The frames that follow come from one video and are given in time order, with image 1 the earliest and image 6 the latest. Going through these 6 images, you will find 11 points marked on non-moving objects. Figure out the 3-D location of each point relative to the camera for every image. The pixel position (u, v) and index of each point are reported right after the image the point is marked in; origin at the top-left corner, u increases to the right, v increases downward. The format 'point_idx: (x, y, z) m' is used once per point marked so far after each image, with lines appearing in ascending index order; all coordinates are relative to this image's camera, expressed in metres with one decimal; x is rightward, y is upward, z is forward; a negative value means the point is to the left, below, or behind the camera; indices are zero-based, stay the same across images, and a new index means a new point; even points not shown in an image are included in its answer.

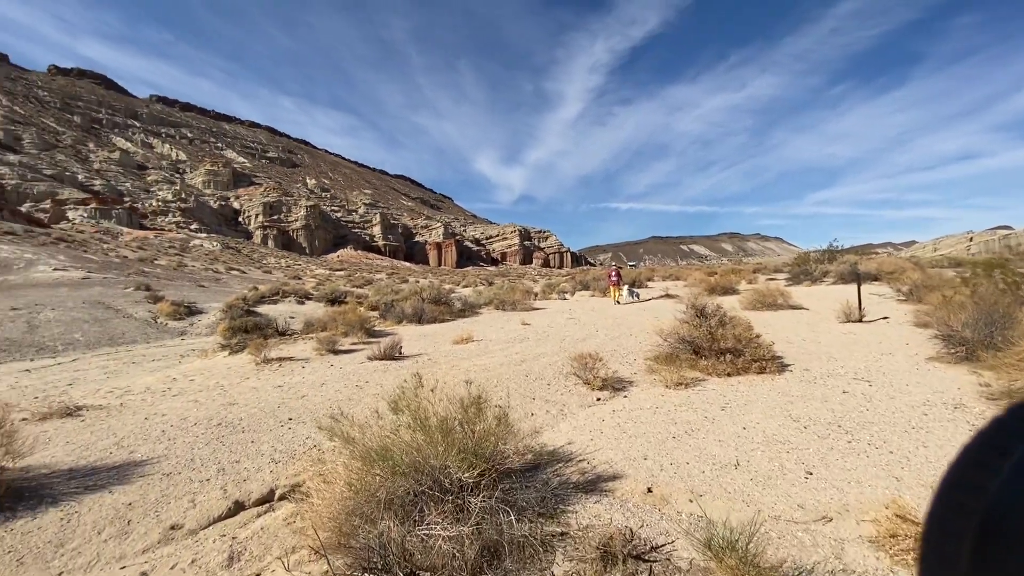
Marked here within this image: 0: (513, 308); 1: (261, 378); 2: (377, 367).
0: (0.0, -0.7, +17.6) m
1: (-4.2, -1.5, +8.0) m
2: (-2.2, -1.3, +8.0) m
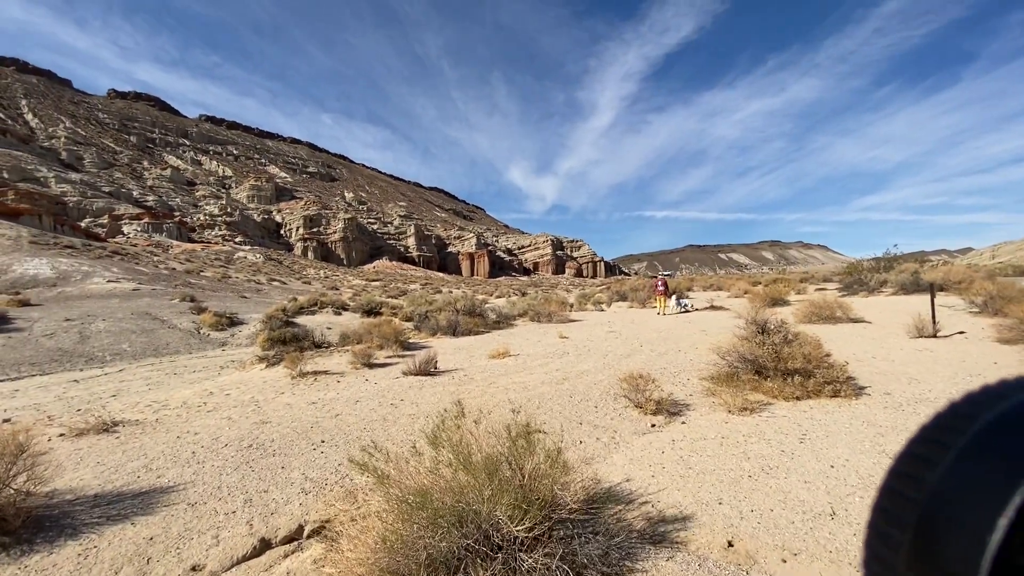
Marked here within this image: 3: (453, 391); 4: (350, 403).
0: (+1.3, -1.1, +17.1) m
1: (-3.5, -1.7, +7.8) m
2: (-1.6, -1.5, +7.7) m
3: (-0.8, -1.5, +6.9) m
4: (-2.3, -1.6, +6.8) m
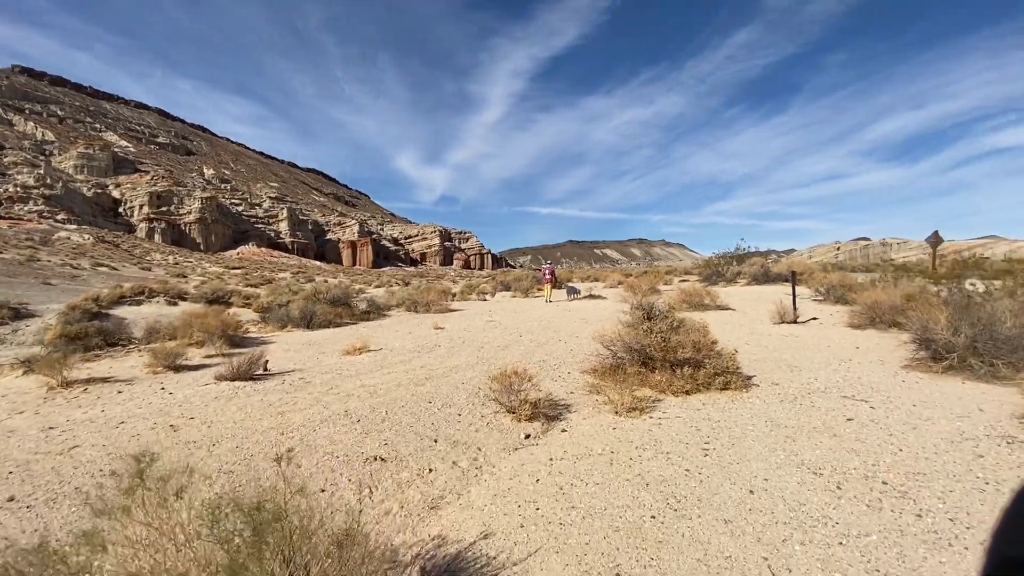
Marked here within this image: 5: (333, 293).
0: (-2.8, -0.7, +15.6) m
1: (-5.4, -1.4, +5.5) m
2: (-3.5, -1.3, +5.8) m
3: (-2.6, -1.2, +5.2) m
4: (-4.0, -1.3, +4.7) m
5: (-6.6, -0.2, +17.8) m
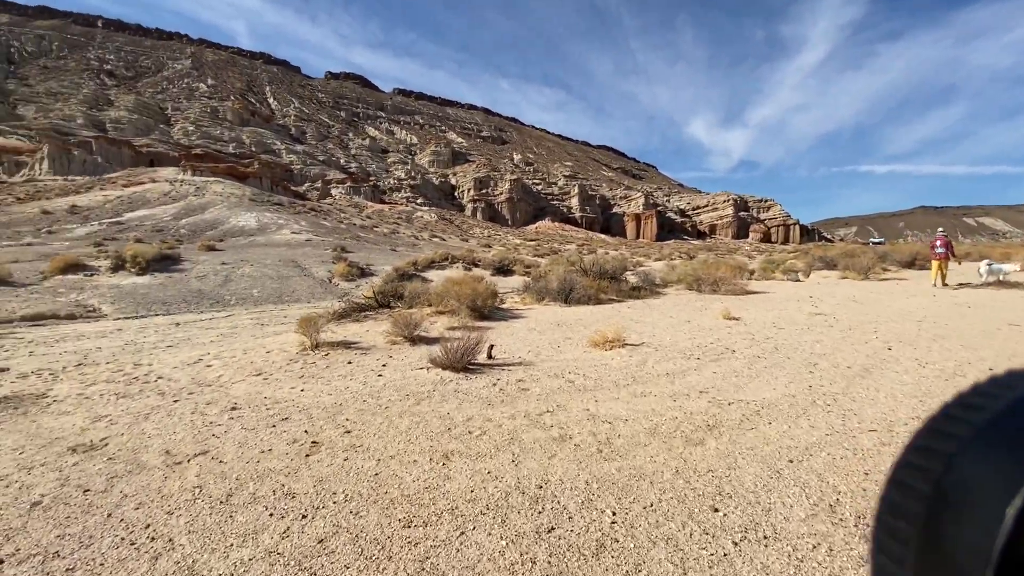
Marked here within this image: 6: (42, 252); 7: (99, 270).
0: (+5.0, 0.0, +12.2) m
1: (-2.6, -1.0, +5.1) m
2: (-0.8, -0.9, +4.3) m
3: (-0.4, -0.9, +3.4) m
4: (-1.8, -1.0, +3.7) m
5: (+3.0, +0.8, +16.0) m
6: (-18.9, +1.4, +19.6) m
7: (-15.0, +0.6, +17.7) m
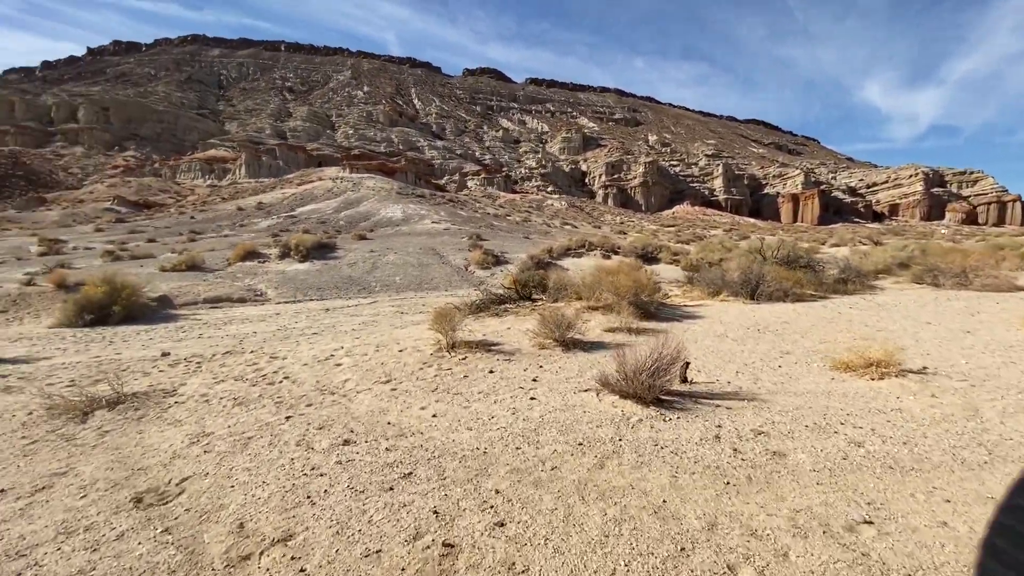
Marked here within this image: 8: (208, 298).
0: (+8.2, +0.1, +8.9) m
1: (-1.0, -0.9, +4.1) m
2: (+0.5, -0.9, +2.9) m
3: (+0.7, -0.9, +1.8) m
4: (-0.6, -1.0, +2.5) m
5: (+7.3, +1.0, +13.1) m
6: (-12.9, +2.1, +22.2) m
7: (-9.7, +1.2, +19.4) m
8: (-8.4, -0.3, +13.4) m
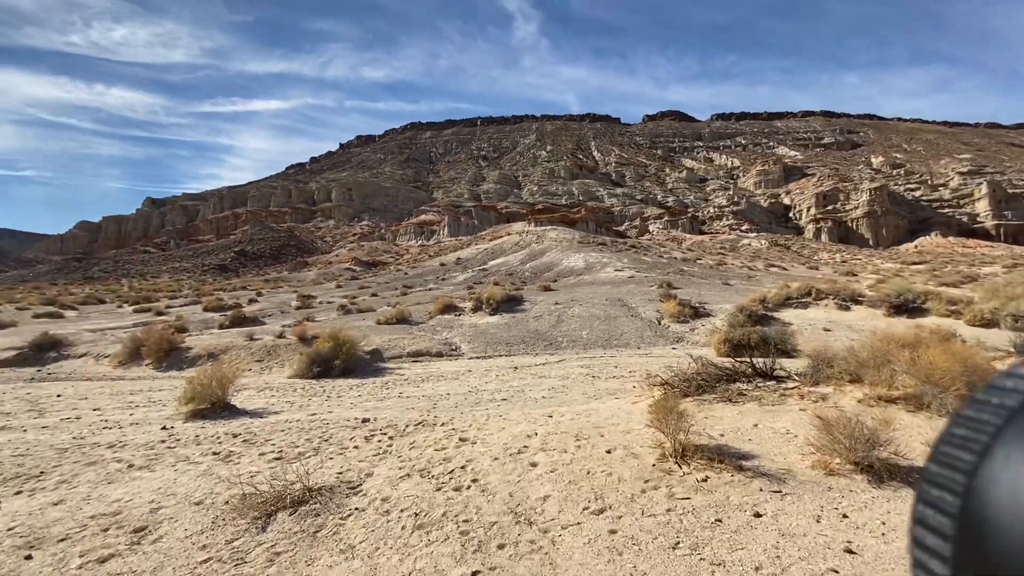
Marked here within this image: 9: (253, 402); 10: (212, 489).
0: (+10.9, -0.7, +4.1) m
1: (+0.6, -1.5, +2.8) m
2: (+1.6, -1.3, +1.2) m
3: (+1.3, -1.3, +0.1) m
4: (+0.4, -1.4, +1.3) m
5: (+11.6, -0.2, +8.4) m
6: (-4.0, -0.4, +24.3) m
7: (-2.0, -1.0, +20.4) m
8: (-3.0, -1.9, +14.2) m
9: (-4.7, -2.1, +8.7) m
10: (-2.4, -1.6, +4.0) m
